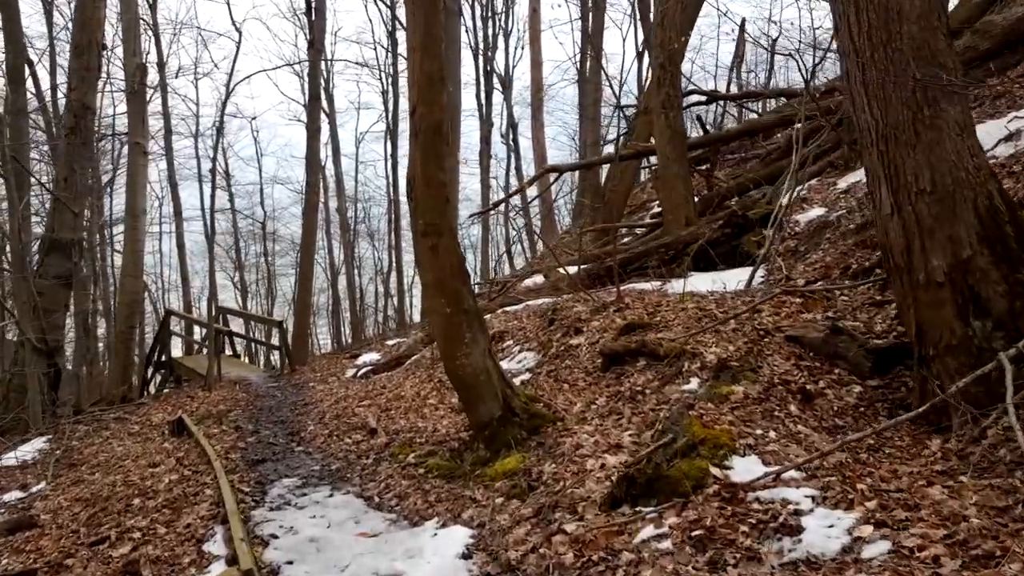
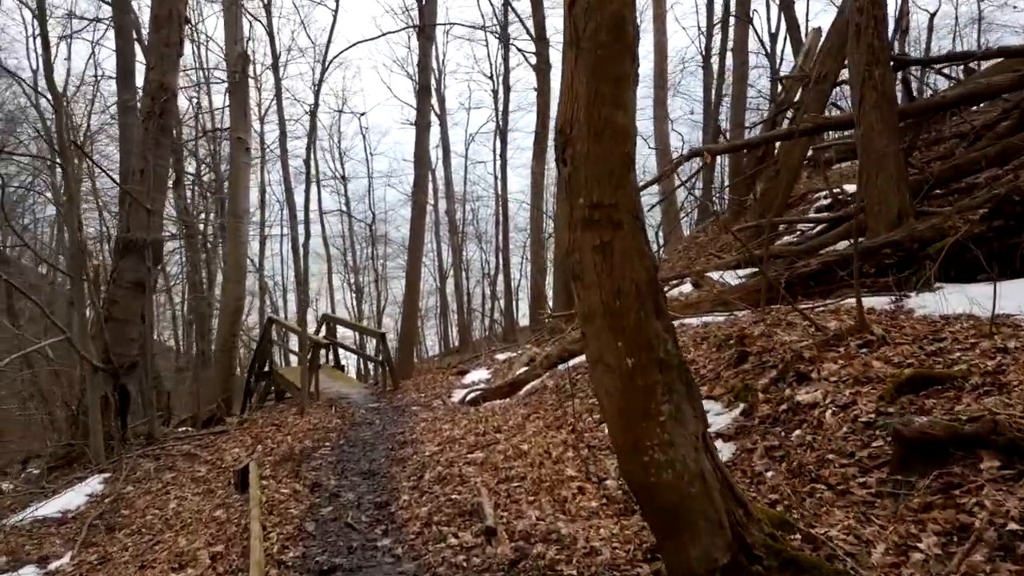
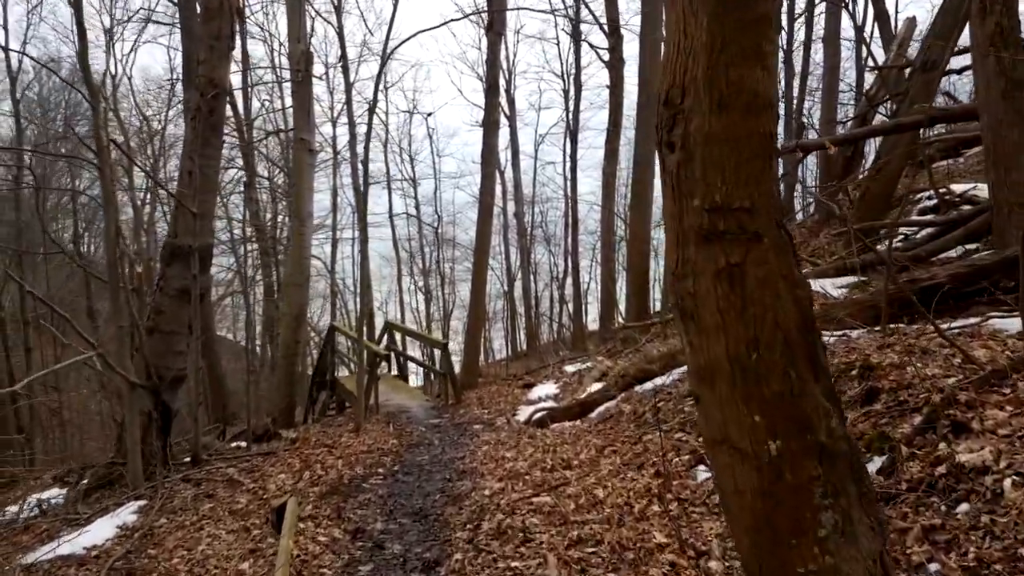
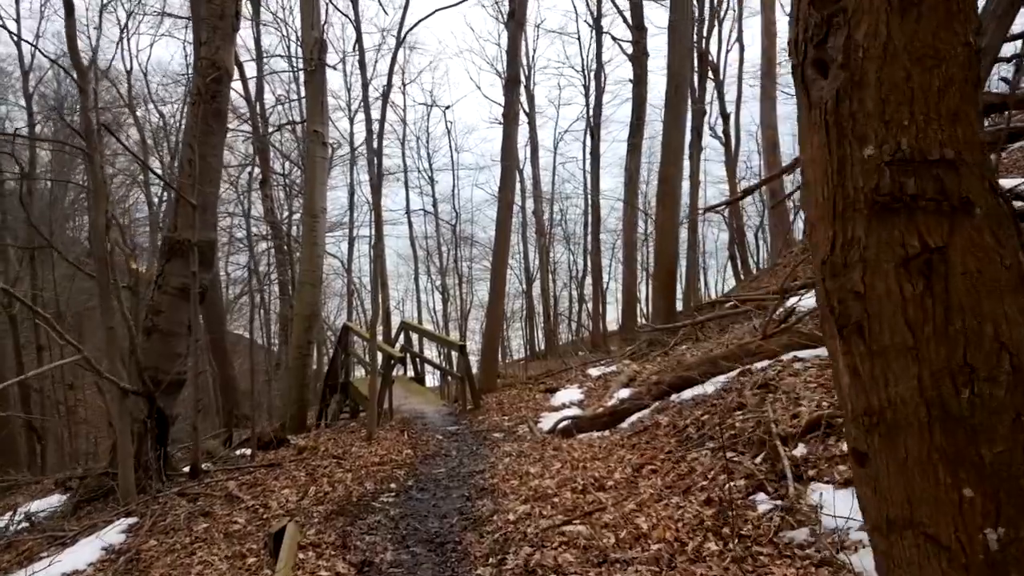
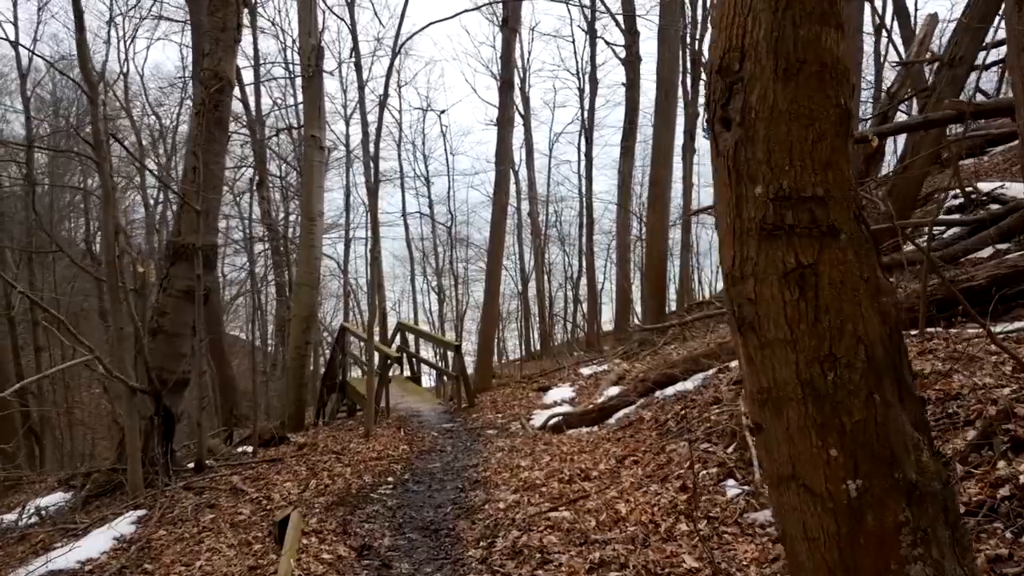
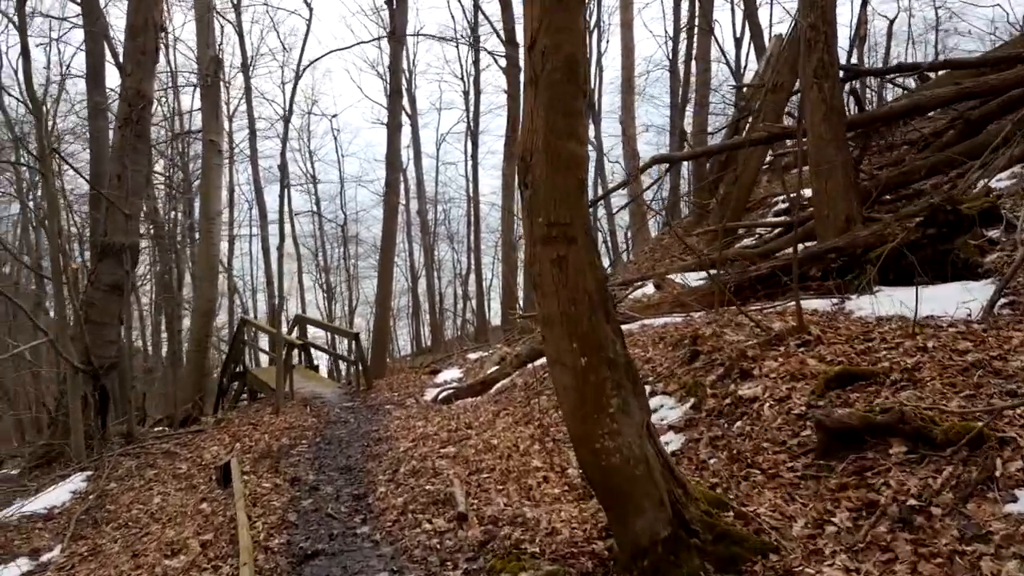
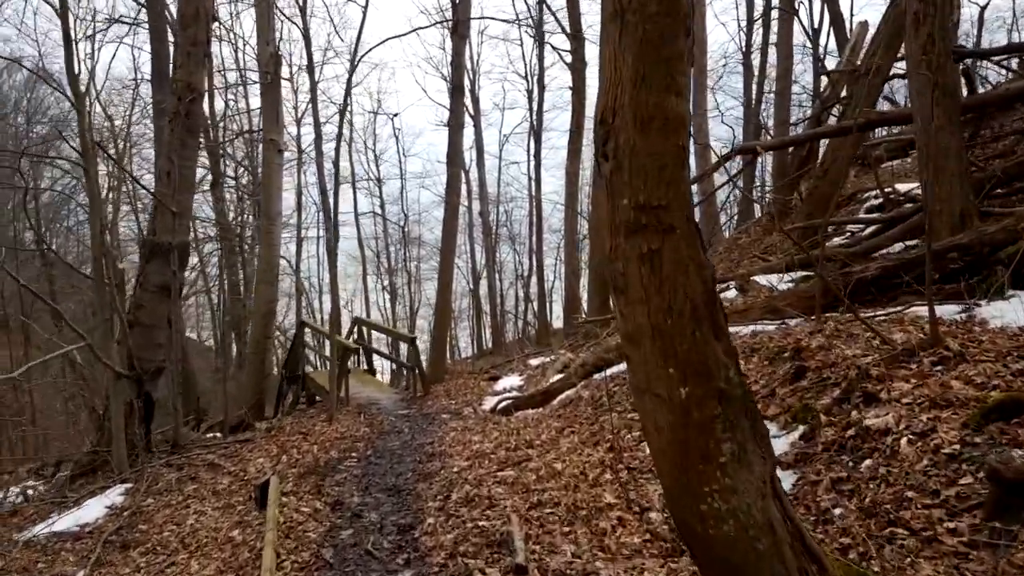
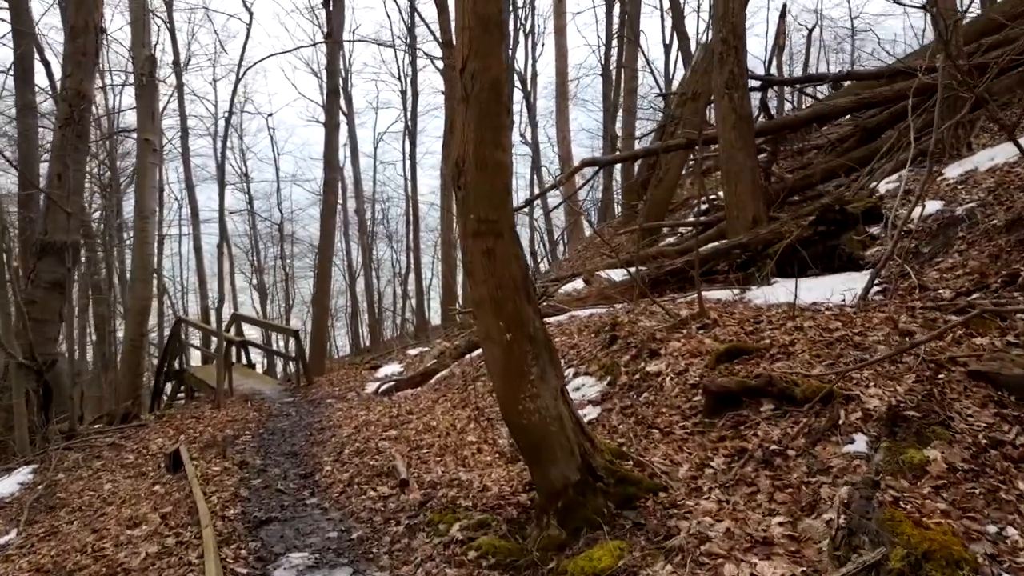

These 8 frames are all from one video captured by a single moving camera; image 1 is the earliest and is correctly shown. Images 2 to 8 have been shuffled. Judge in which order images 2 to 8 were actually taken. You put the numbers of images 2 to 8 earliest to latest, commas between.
8, 6, 2, 7, 3, 5, 4
